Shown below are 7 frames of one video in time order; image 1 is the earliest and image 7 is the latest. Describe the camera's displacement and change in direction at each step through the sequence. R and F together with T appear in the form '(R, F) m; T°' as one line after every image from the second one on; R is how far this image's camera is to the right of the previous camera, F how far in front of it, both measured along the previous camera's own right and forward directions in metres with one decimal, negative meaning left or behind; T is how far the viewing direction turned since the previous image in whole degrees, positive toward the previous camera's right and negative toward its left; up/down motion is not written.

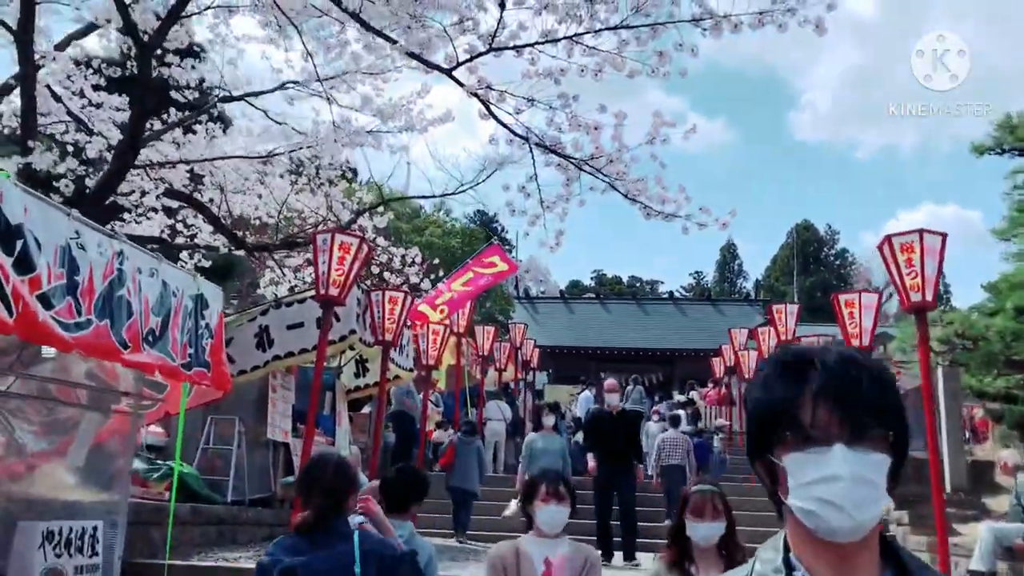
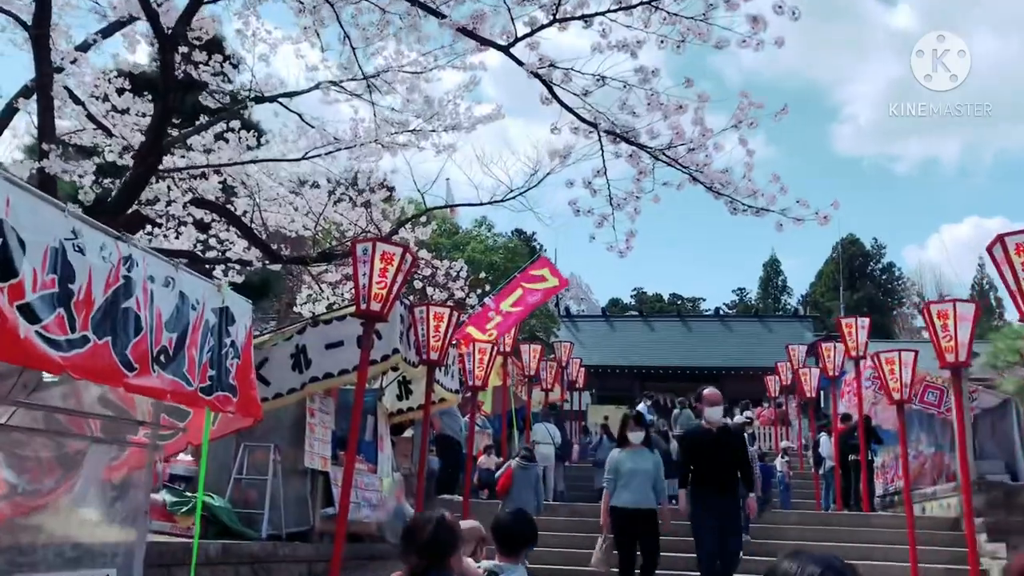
(-0.2, +0.9) m; -2°
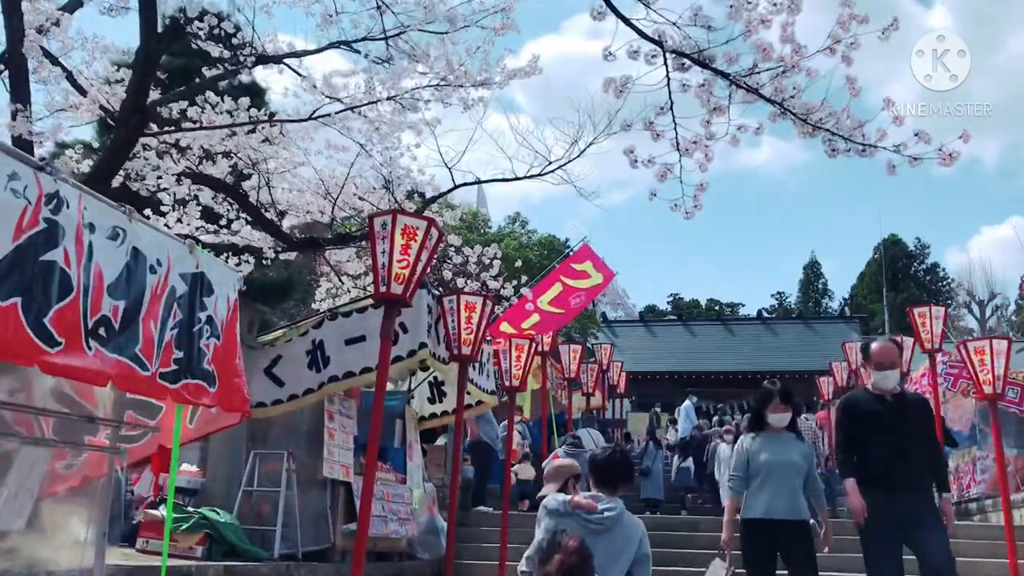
(-0.1, +1.1) m; -2°
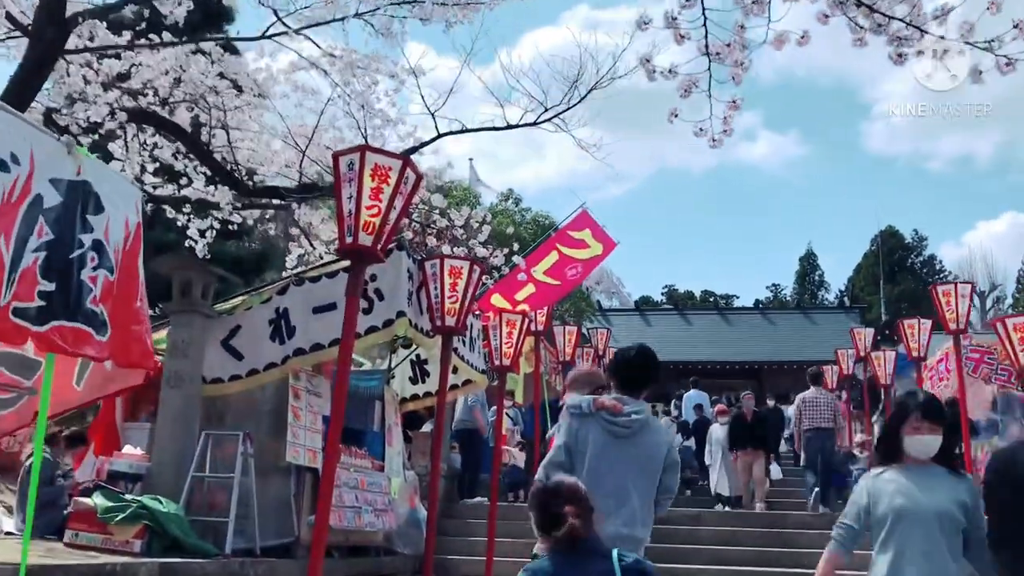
(0.0, +1.0) m; 0°
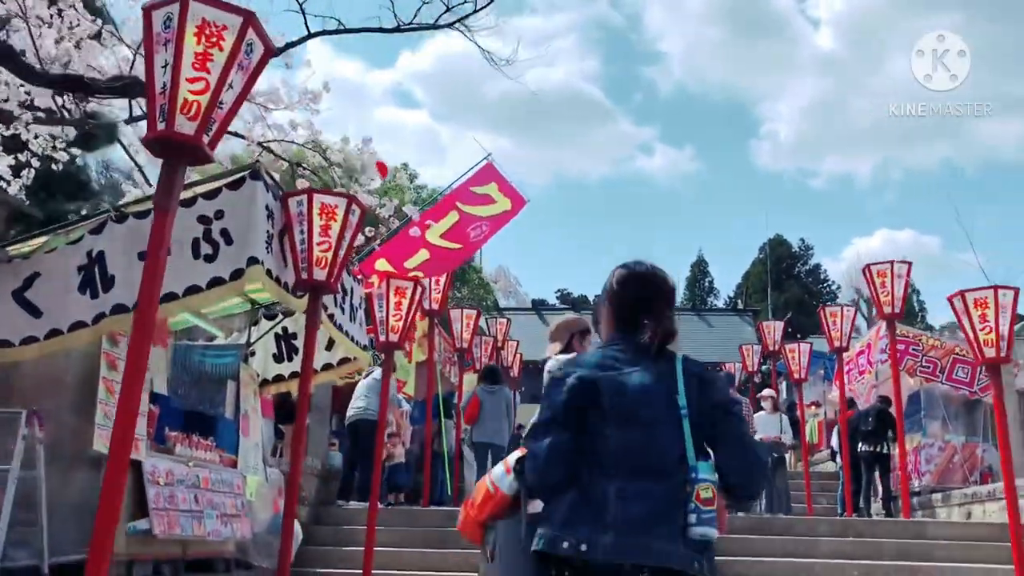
(0.0, +1.6) m; +6°
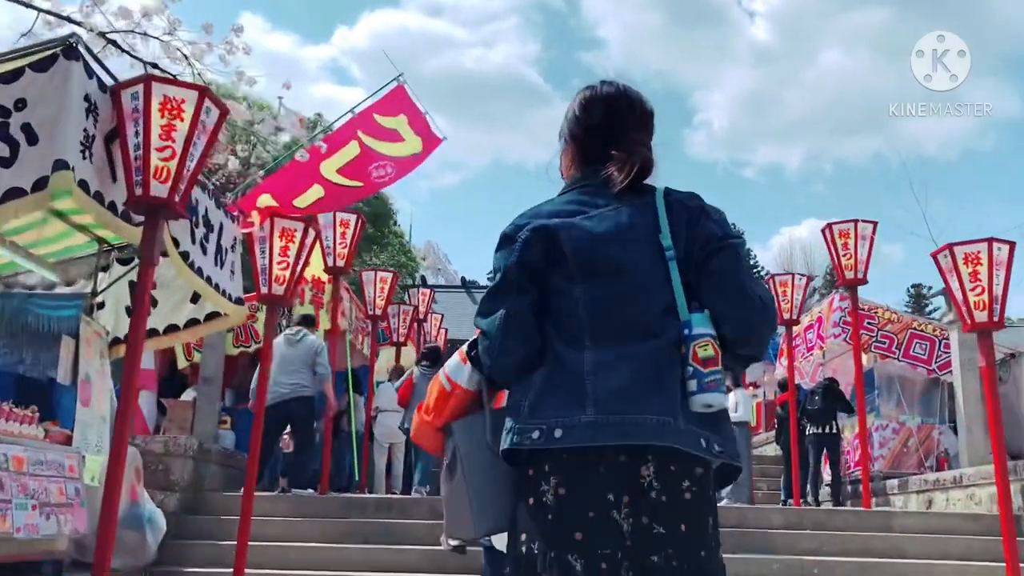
(+0.2, +1.4) m; +4°
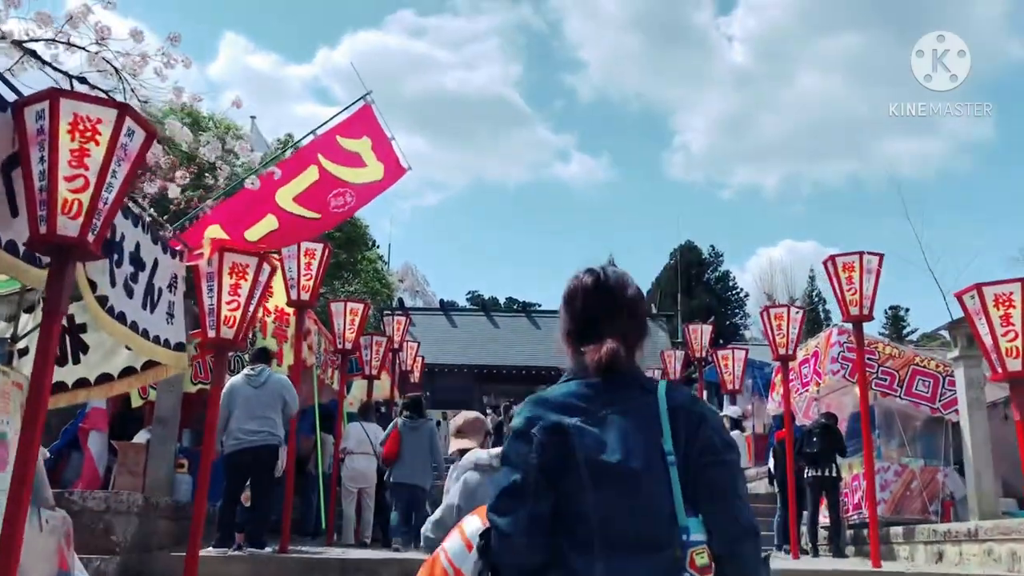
(0.0, +0.8) m; +1°
